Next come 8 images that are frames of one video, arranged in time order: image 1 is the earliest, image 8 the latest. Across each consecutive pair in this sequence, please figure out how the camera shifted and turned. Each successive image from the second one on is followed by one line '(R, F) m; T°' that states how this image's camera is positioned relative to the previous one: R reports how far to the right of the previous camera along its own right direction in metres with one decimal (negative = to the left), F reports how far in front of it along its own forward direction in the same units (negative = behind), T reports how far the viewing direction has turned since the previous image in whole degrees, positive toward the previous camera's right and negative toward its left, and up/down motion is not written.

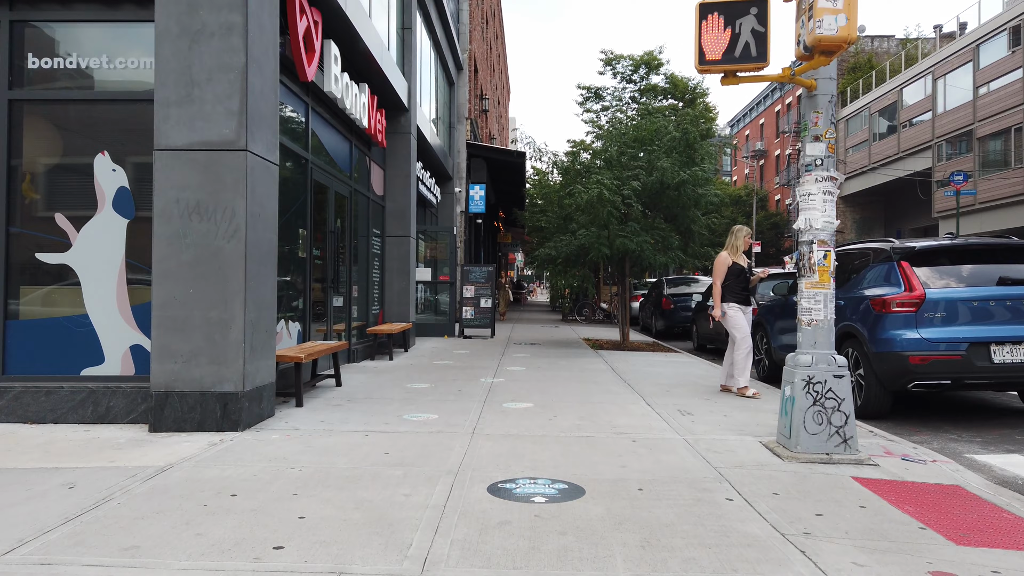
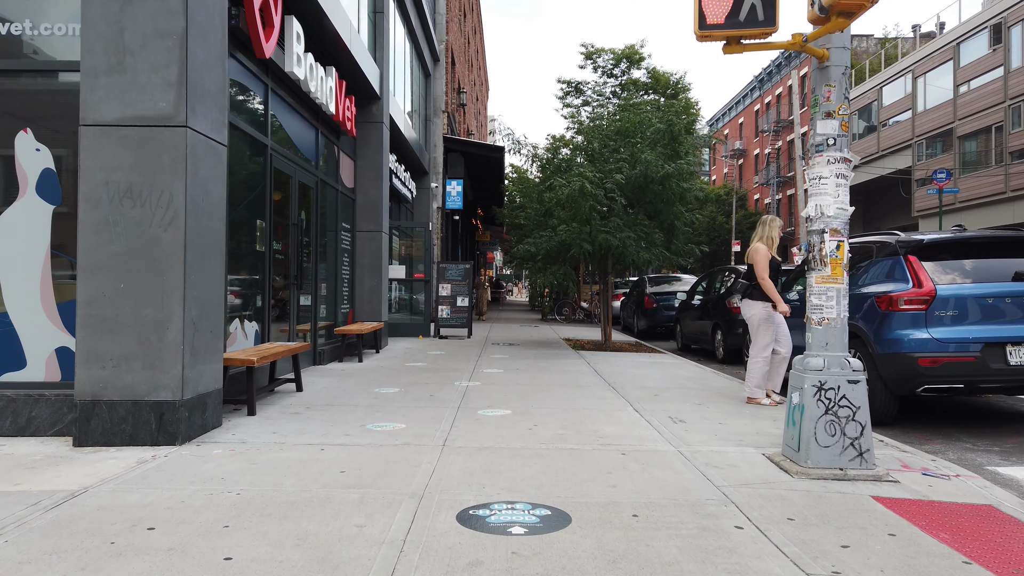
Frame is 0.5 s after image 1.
(0.0, +0.6) m; +2°
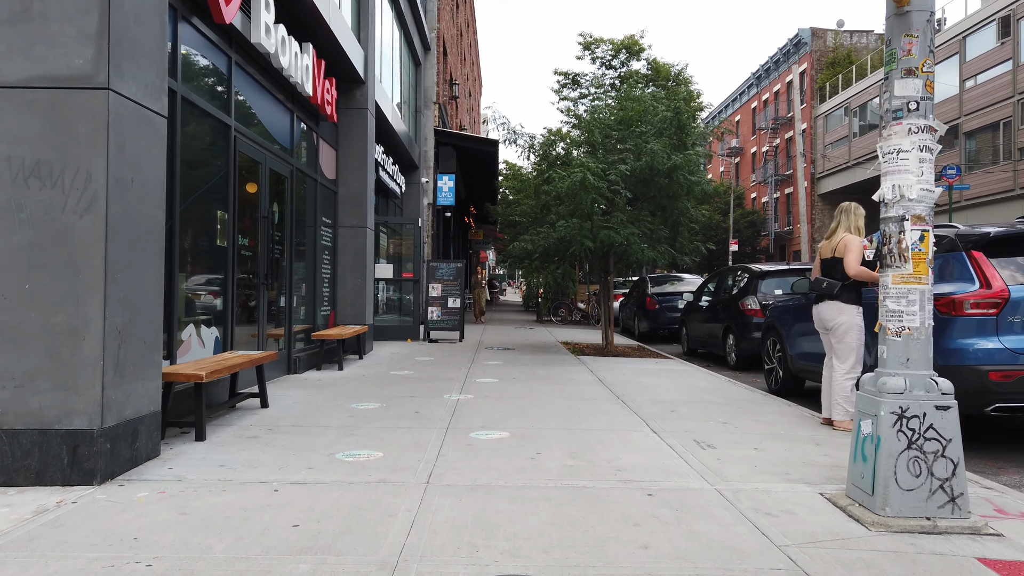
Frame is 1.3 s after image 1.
(0.0, +0.9) m; +1°
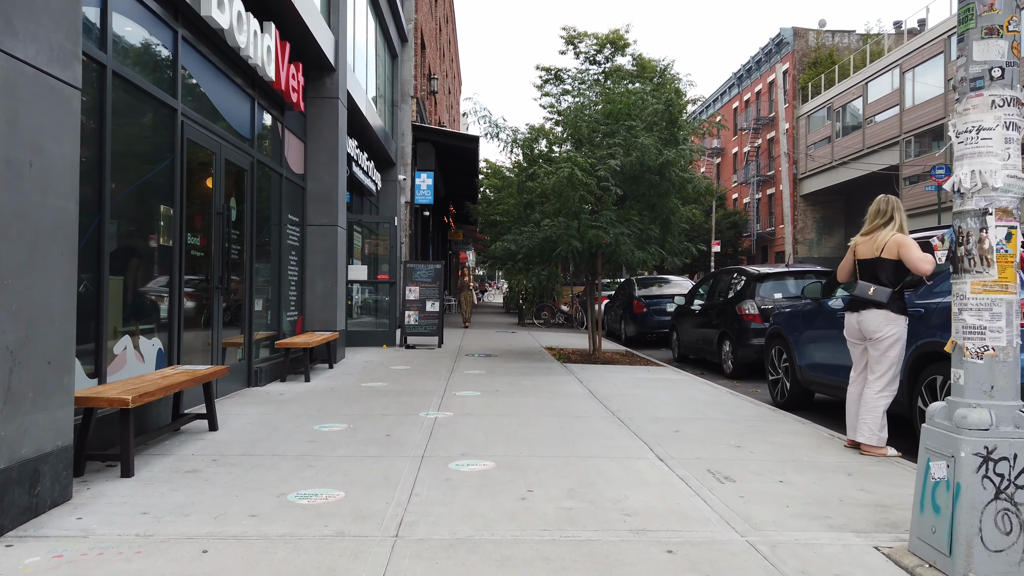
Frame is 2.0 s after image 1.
(0.0, +0.7) m; +2°
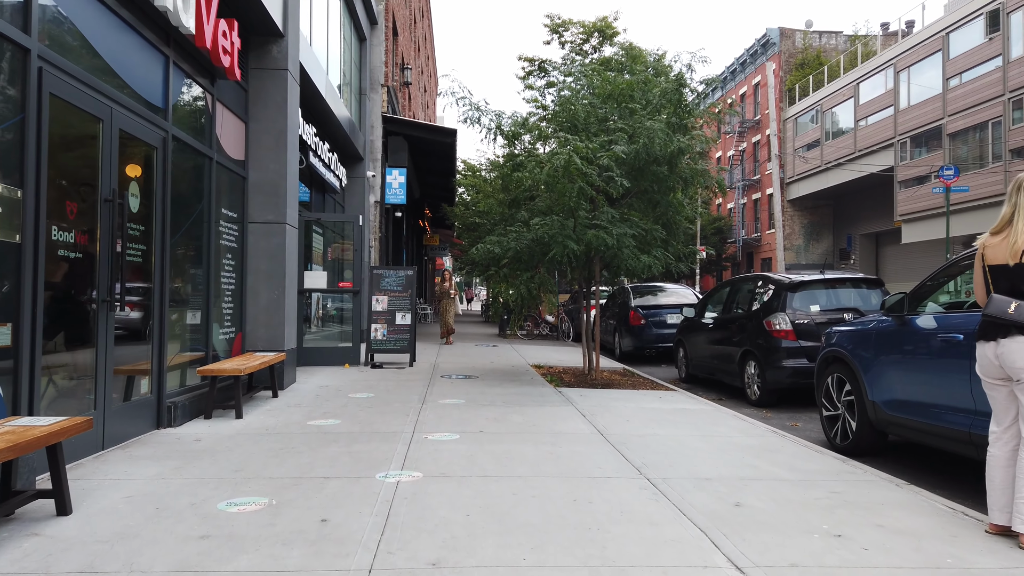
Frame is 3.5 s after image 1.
(-0.1, +1.7) m; +2°
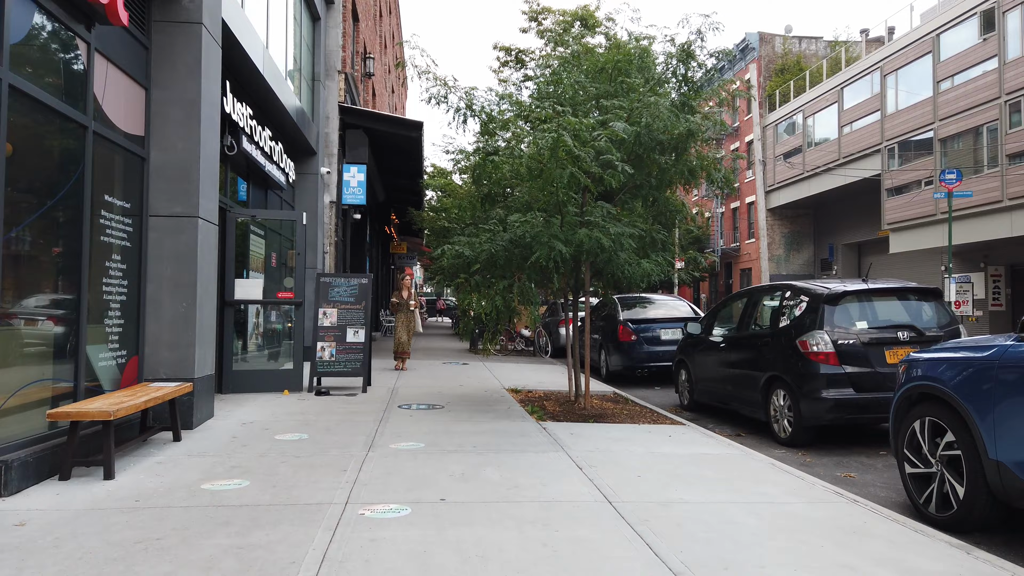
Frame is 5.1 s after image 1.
(0.0, +1.7) m; +2°
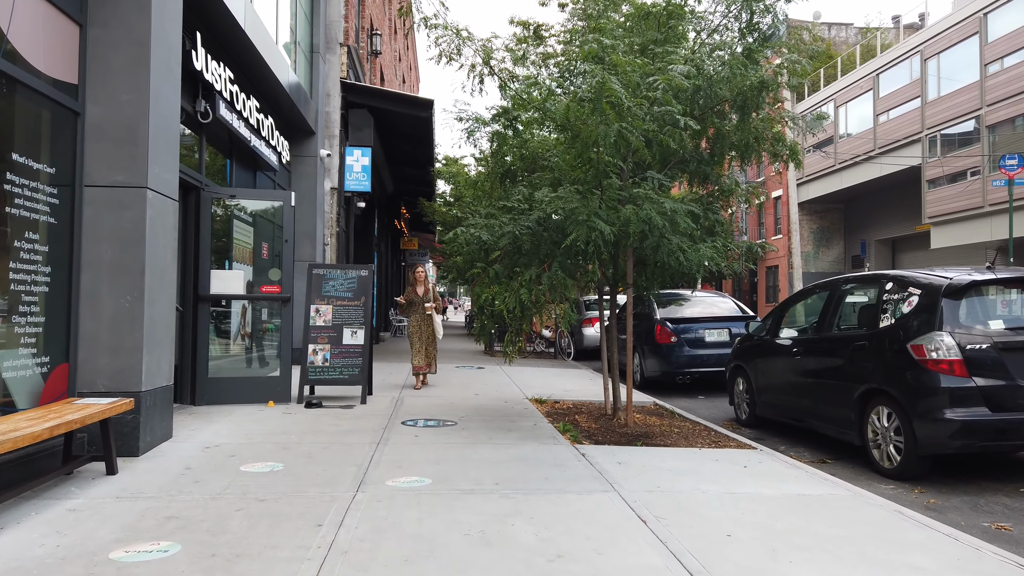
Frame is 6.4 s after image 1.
(-0.1, +1.4) m; -1°
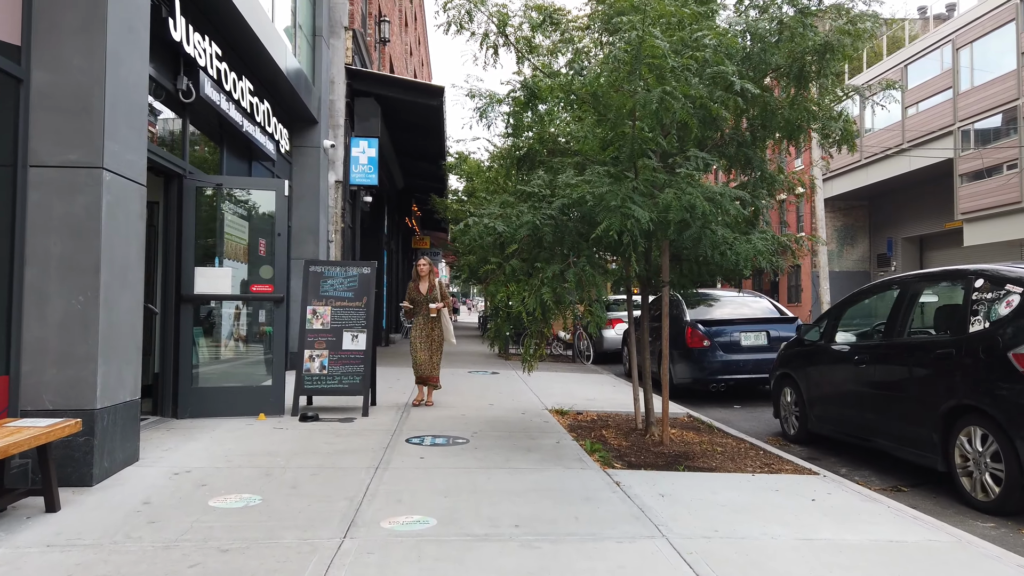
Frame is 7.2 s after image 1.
(0.0, +0.9) m; -1°
